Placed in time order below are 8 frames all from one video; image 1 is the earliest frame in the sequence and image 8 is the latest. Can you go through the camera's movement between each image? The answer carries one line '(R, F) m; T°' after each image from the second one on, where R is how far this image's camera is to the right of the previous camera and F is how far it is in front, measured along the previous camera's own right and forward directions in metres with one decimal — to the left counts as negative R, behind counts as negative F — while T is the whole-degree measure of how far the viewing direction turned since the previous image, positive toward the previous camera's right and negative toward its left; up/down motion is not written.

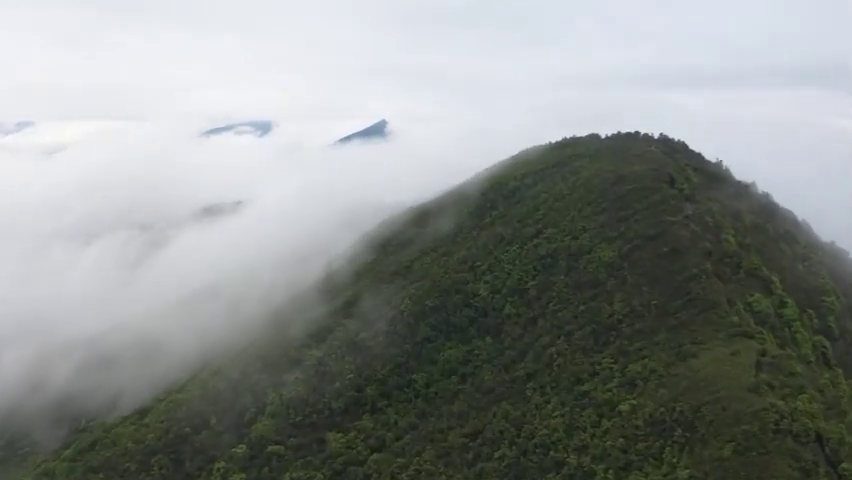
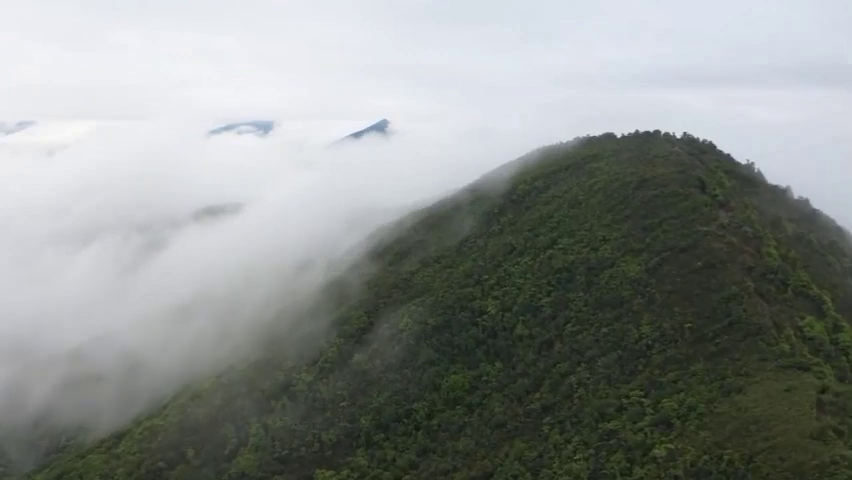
(-0.1, +7.3) m; 0°
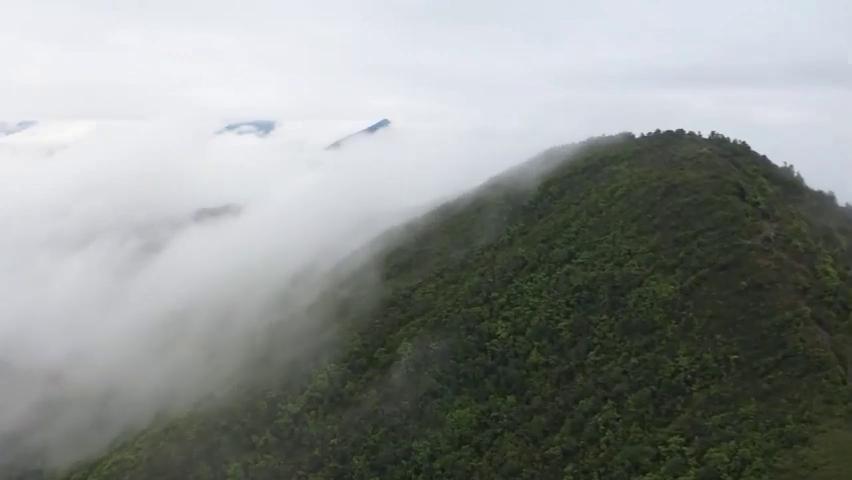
(-0.1, +7.4) m; 0°
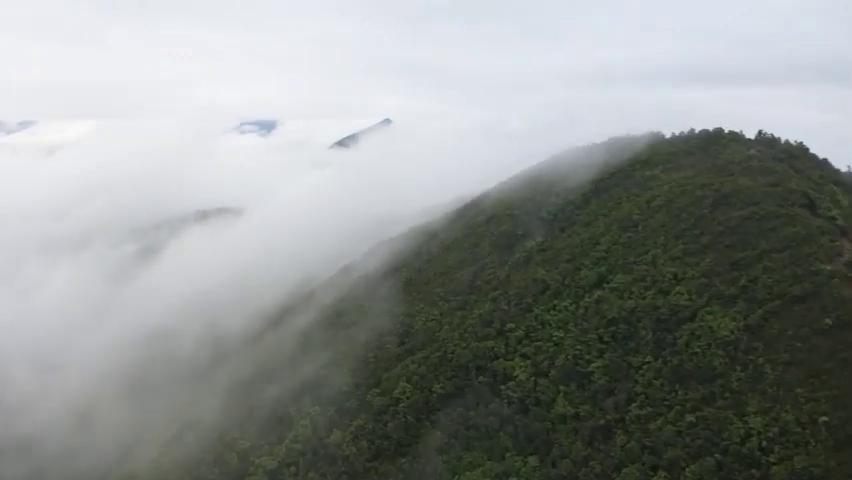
(-0.1, +9.6) m; 0°
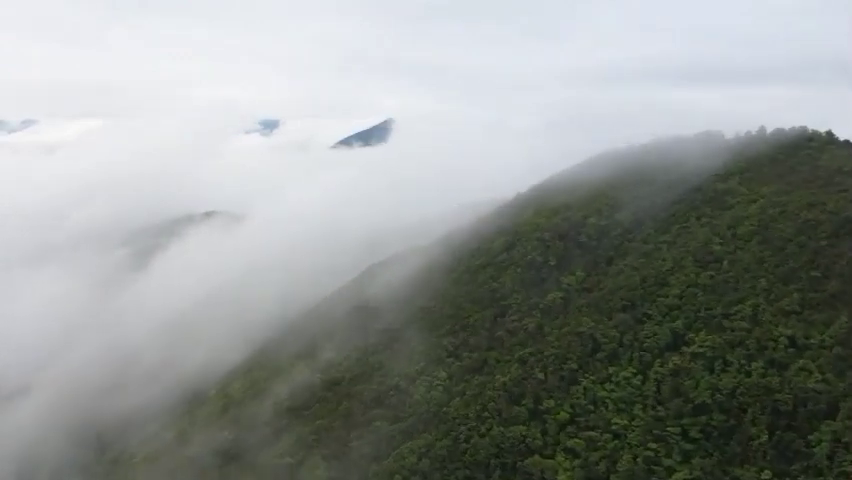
(-0.1, +14.1) m; 0°
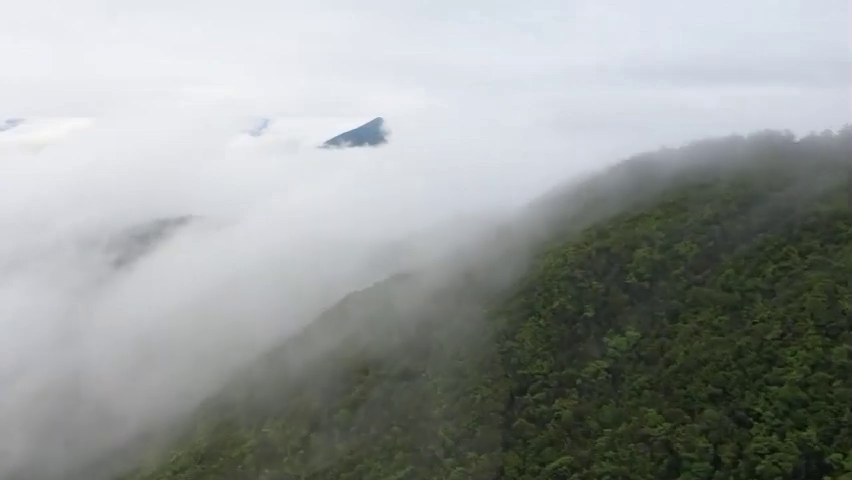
(+0.3, +13.0) m; 0°
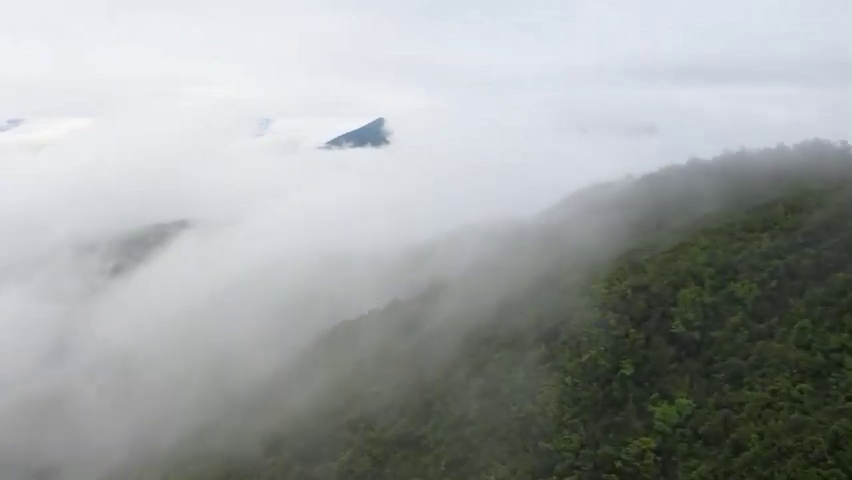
(0.0, +6.2) m; 0°
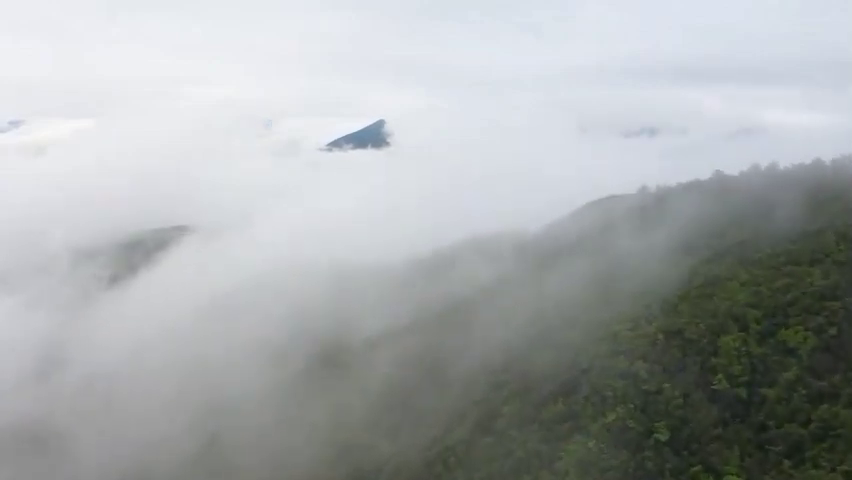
(0.0, +4.1) m; 0°
